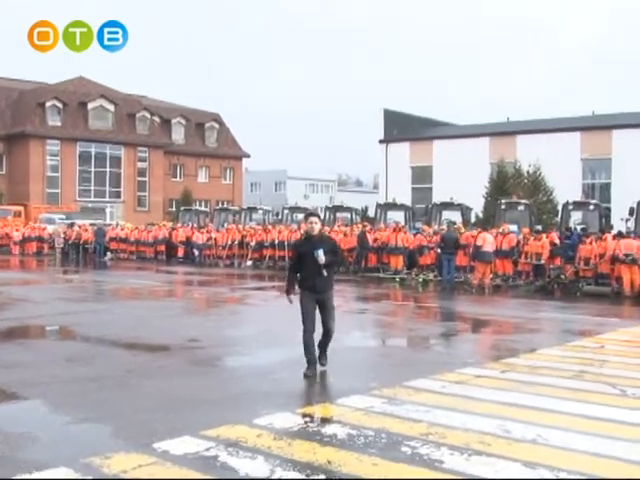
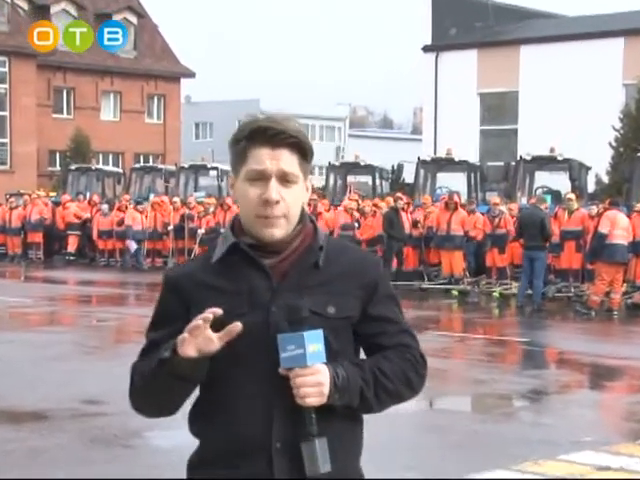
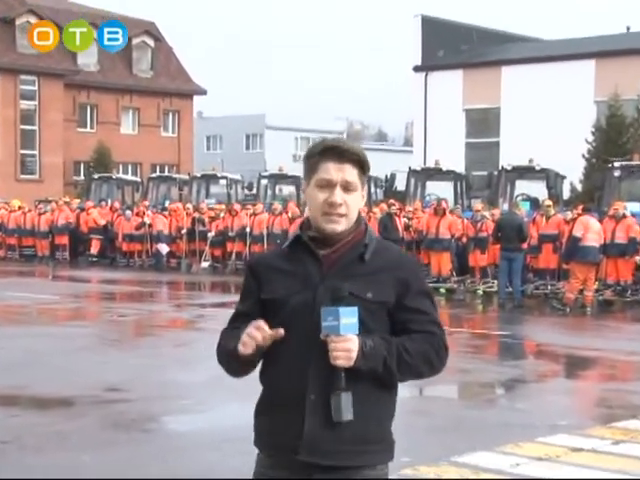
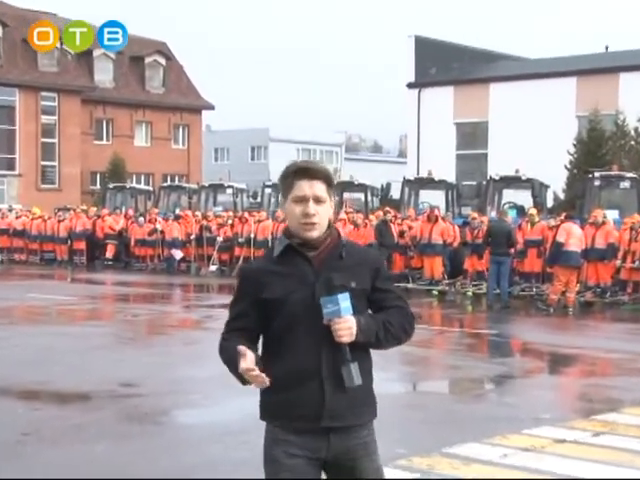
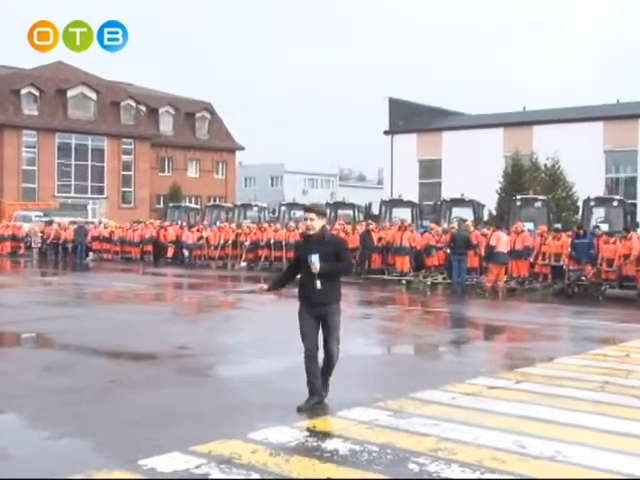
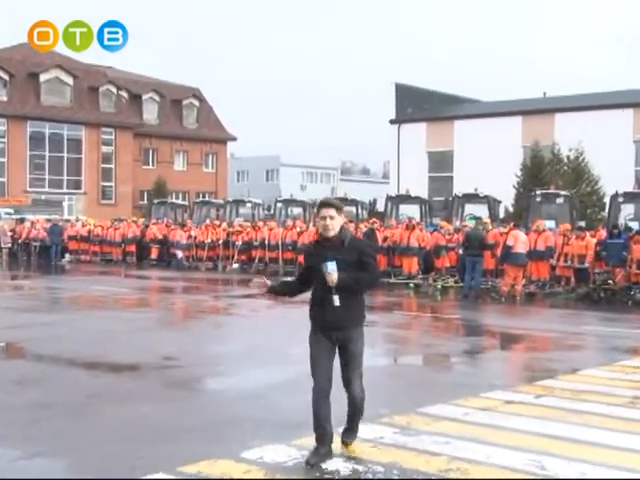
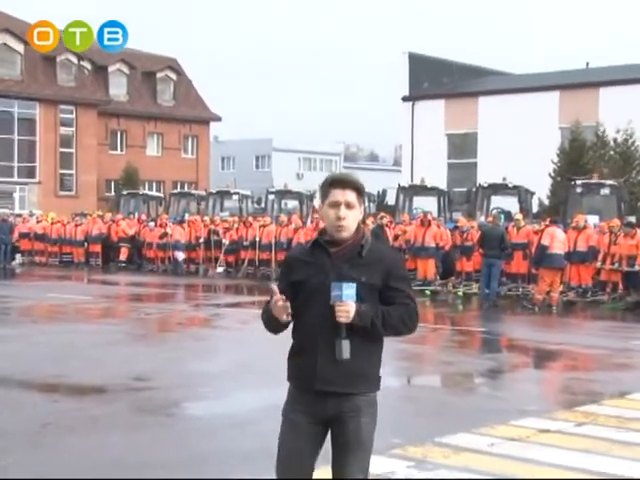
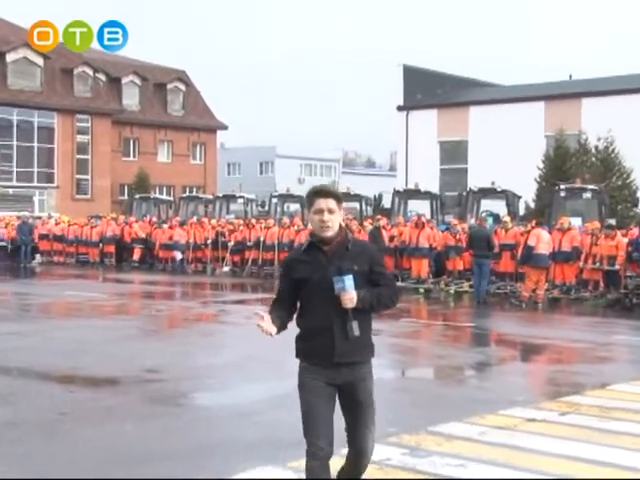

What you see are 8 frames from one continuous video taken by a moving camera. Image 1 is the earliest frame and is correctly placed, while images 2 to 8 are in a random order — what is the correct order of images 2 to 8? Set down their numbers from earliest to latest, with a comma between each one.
5, 6, 8, 7, 4, 3, 2
